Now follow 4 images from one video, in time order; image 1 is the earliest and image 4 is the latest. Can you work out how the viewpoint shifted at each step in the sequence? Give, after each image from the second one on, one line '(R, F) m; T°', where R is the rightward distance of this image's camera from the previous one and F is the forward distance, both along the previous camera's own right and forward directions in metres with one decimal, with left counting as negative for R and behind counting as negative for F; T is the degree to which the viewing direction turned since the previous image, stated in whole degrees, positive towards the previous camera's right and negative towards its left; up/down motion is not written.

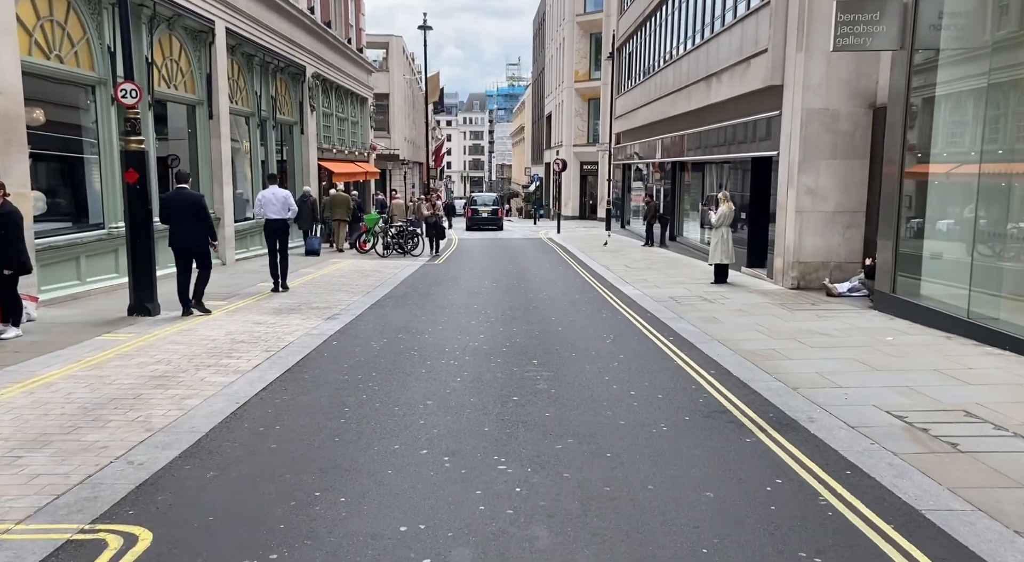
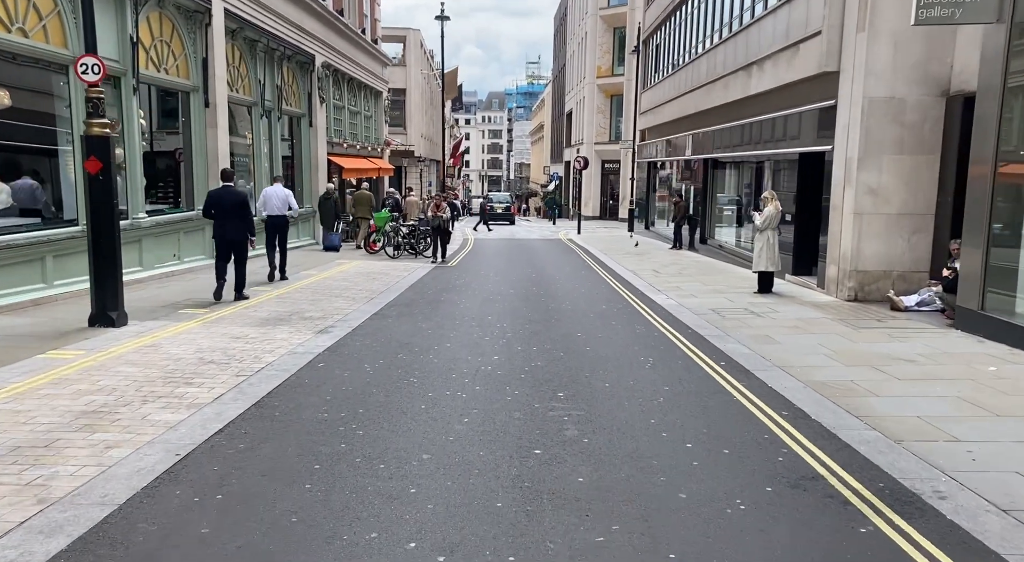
(0.0, +1.6) m; -1°
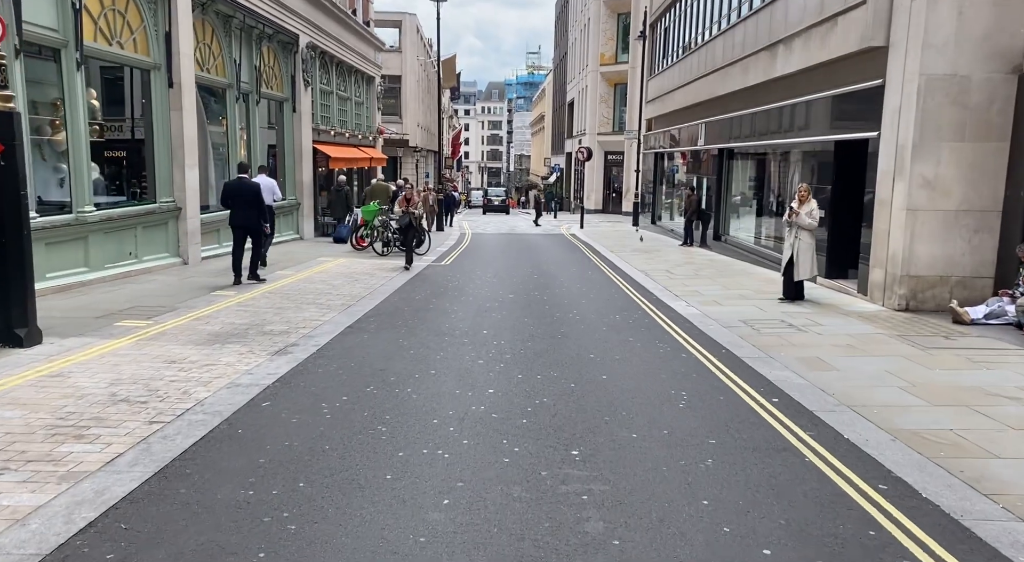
(0.0, +1.8) m; 0°
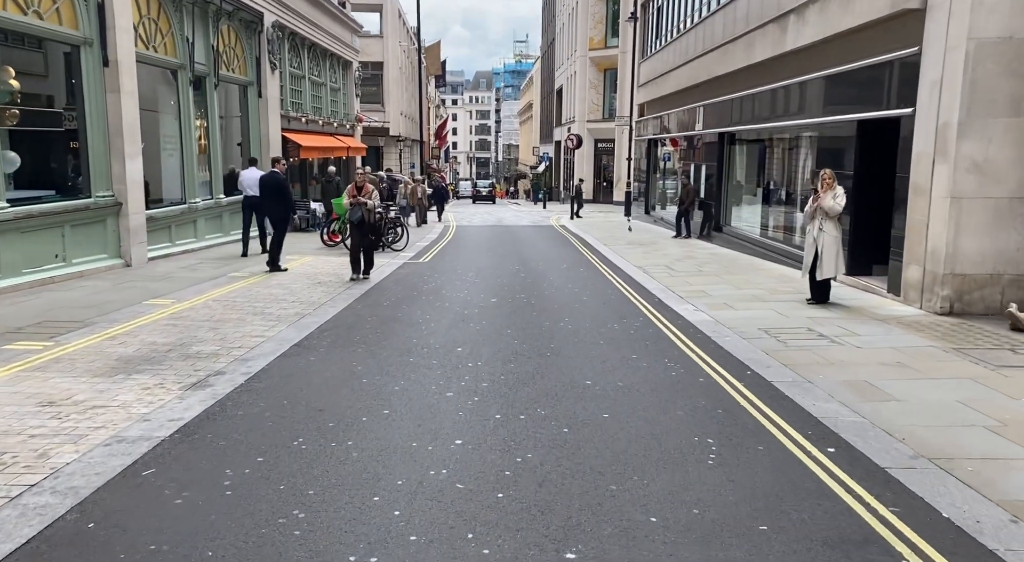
(+0.1, +1.7) m; +1°
